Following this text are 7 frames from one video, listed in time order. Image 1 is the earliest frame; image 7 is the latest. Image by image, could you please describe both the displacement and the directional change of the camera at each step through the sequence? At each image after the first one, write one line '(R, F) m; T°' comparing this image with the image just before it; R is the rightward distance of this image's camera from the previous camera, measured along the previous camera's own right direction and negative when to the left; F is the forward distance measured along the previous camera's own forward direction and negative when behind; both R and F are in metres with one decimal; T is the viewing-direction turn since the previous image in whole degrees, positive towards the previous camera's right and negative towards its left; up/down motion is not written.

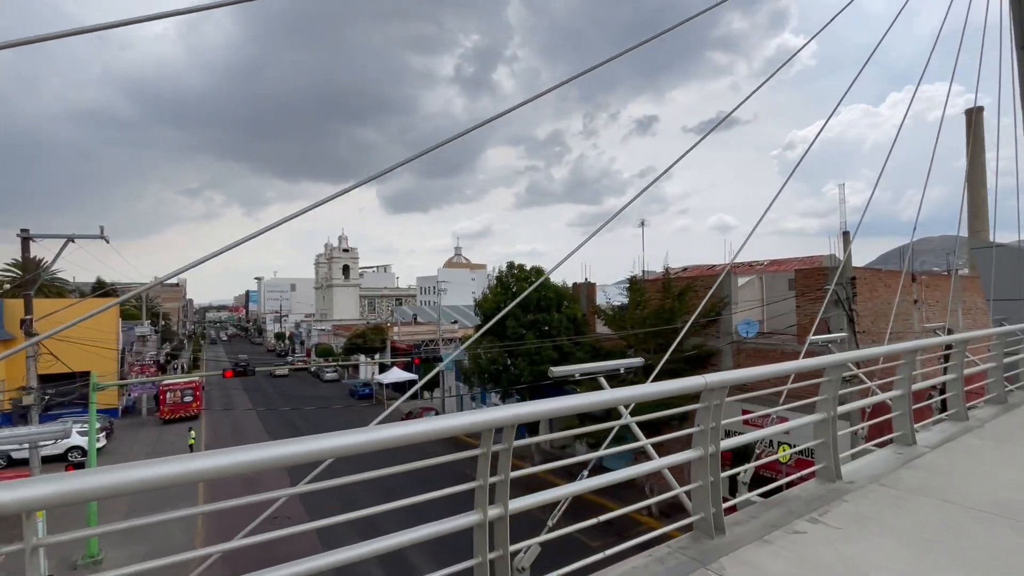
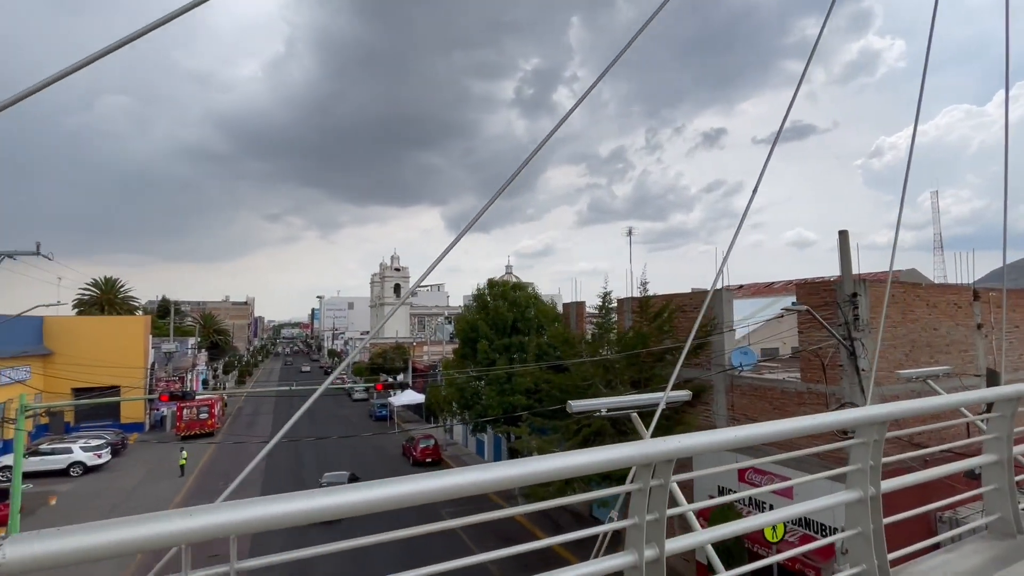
(+2.6, +1.9) m; -8°
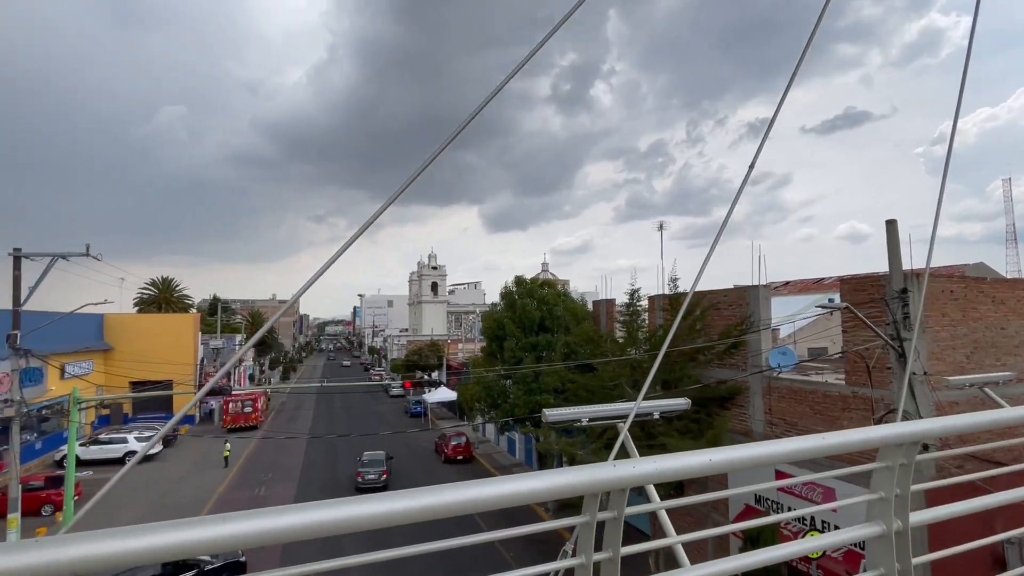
(+0.3, +0.2) m; -5°
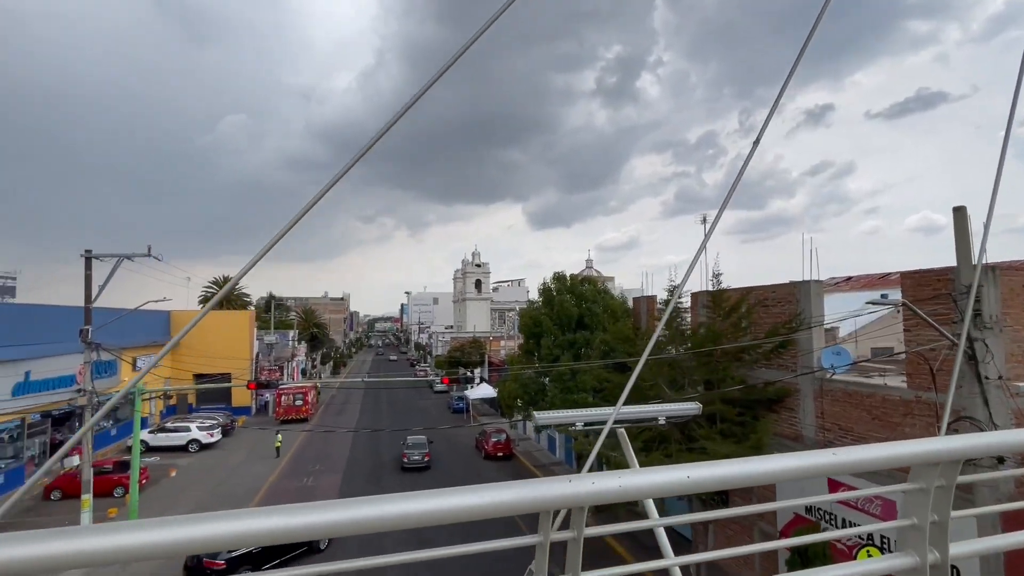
(+0.2, +0.1) m; -5°
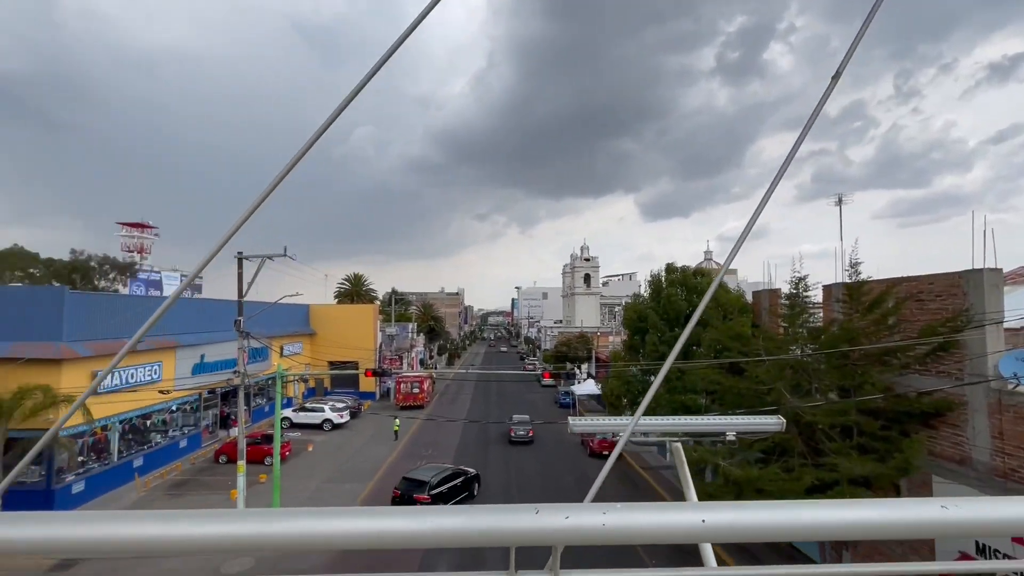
(+0.3, +0.2) m; -13°
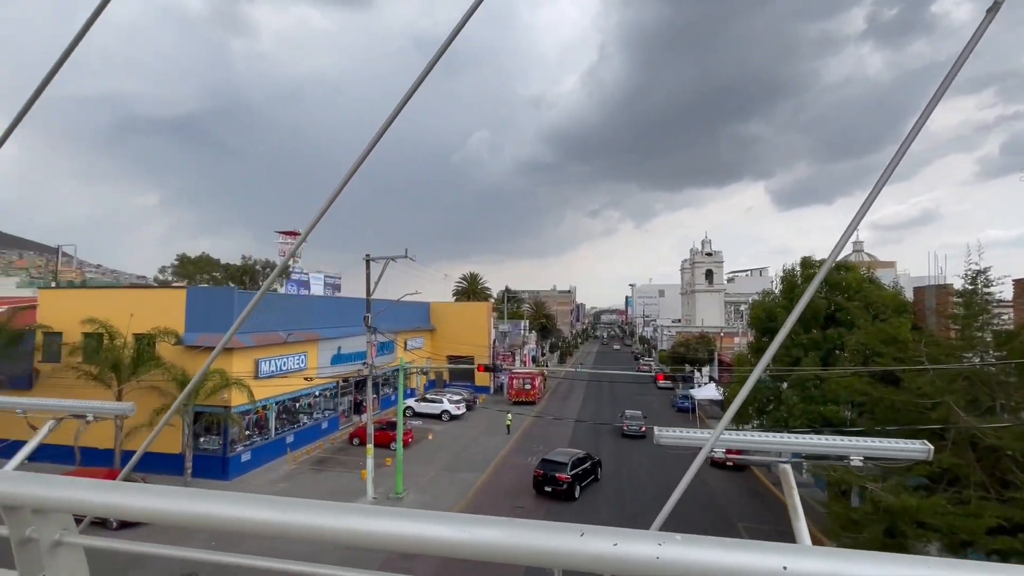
(+0.1, +0.1) m; -14°
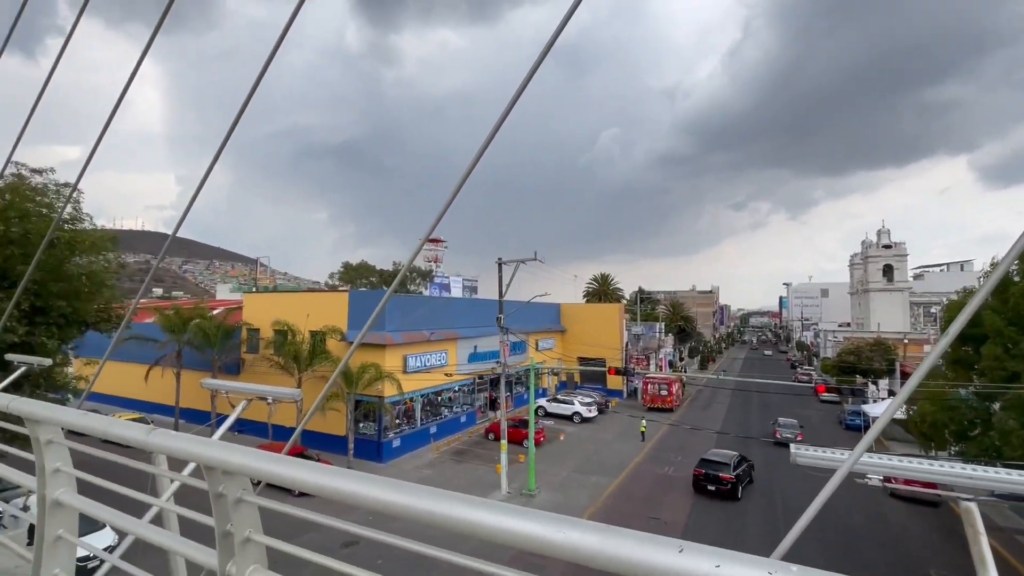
(+0.1, 0.0) m; -16°
